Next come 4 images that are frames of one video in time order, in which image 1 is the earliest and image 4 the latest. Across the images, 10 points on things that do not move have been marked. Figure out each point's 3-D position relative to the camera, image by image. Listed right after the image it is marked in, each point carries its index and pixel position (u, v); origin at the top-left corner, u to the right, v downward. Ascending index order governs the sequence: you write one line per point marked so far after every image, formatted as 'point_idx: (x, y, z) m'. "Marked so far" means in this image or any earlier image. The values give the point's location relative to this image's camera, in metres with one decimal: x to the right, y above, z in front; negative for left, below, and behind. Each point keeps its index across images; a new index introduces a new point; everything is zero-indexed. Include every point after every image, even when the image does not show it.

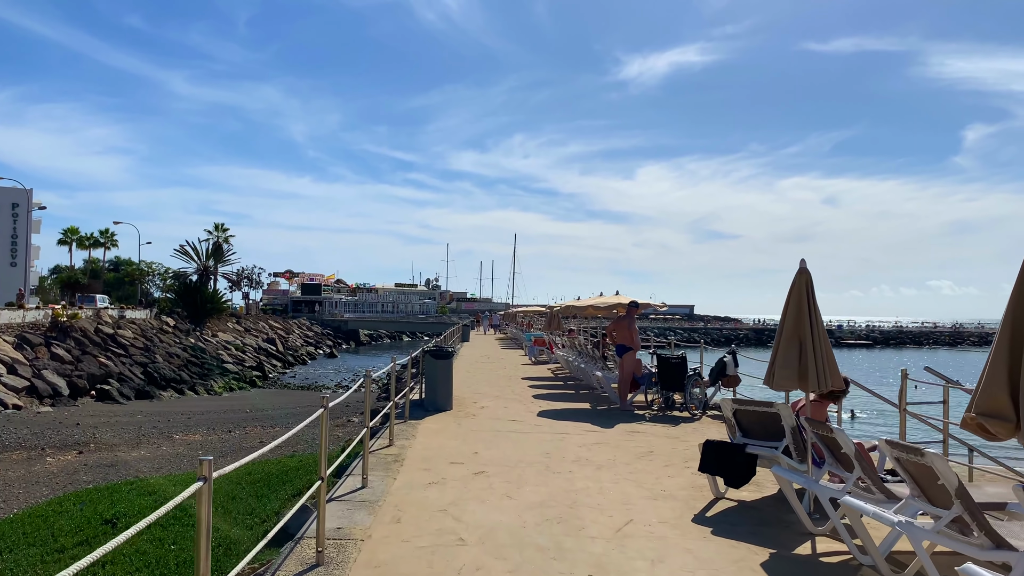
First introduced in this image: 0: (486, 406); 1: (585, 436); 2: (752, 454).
0: (-0.3, -1.4, +9.6) m
1: (+0.7, -1.3, +7.4) m
2: (+1.4, -1.0, +4.8) m
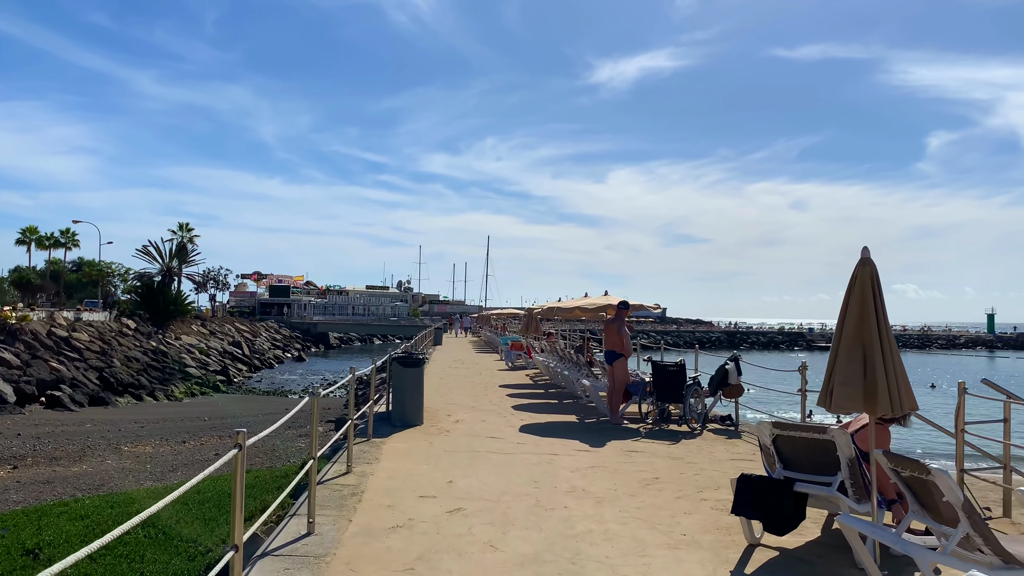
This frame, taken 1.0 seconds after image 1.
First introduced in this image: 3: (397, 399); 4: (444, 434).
0: (-0.5, -1.4, +8.6) m
1: (+0.5, -1.3, +6.4) m
2: (+1.3, -0.9, +3.8) m
3: (-1.1, -1.1, +8.2) m
4: (-0.6, -1.3, +7.6) m
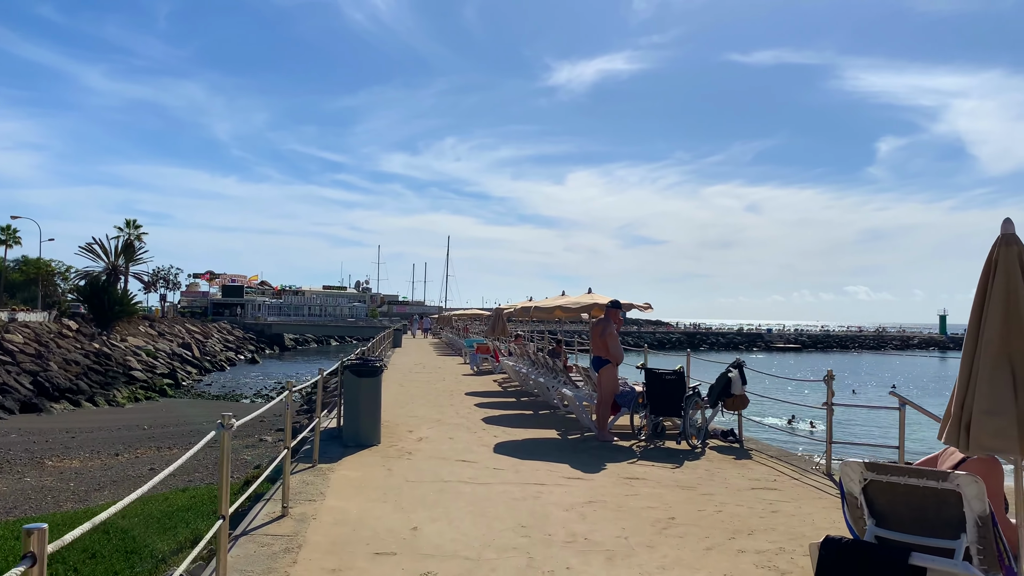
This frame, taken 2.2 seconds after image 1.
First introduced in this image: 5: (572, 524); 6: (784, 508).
0: (-0.8, -1.3, +7.4) m
1: (+0.4, -1.3, +5.3) m
2: (+1.3, -0.9, +2.7) m
3: (-1.4, -1.1, +6.9) m
4: (-0.8, -1.3, +6.4) m
5: (+0.3, -1.2, +4.4) m
6: (+1.6, -1.3, +5.0) m
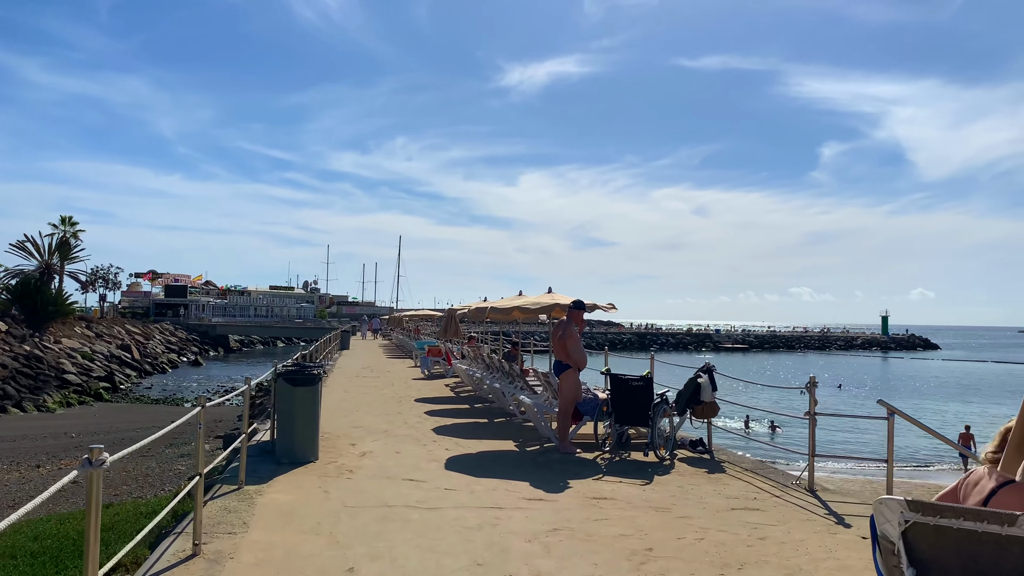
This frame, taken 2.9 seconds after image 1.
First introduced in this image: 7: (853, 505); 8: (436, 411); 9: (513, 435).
0: (-1.2, -1.3, +6.7) m
1: (+0.1, -1.3, +4.6) m
2: (+1.2, -0.9, +2.2) m
3: (-1.7, -1.0, +6.2) m
4: (-1.1, -1.3, +5.7) m
5: (+0.1, -1.2, +3.8) m
6: (+1.4, -1.3, +4.4) m
7: (+2.2, -1.4, +5.3) m
8: (-0.9, -1.4, +9.4) m
9: (0.0, -1.4, +7.8) m
